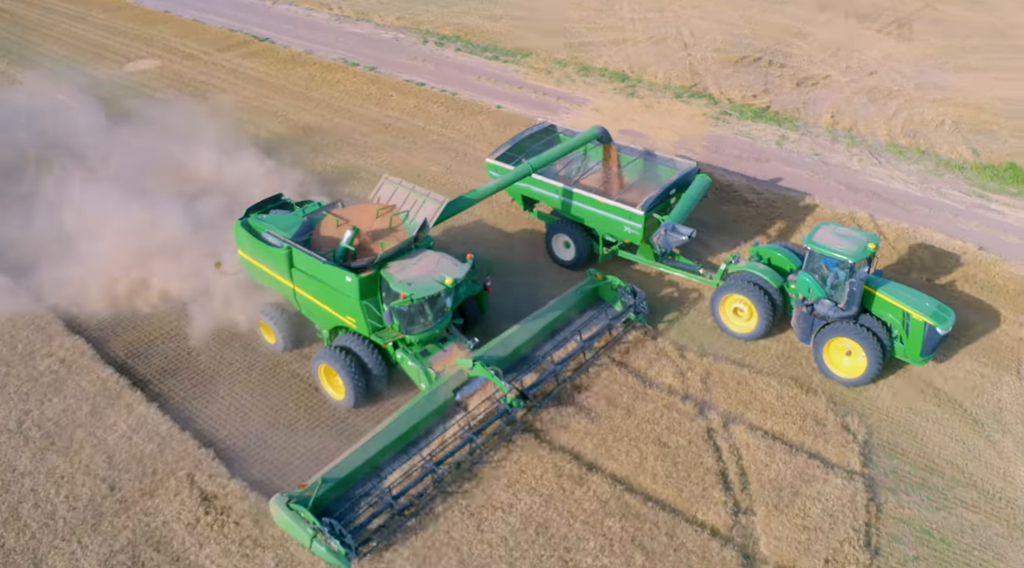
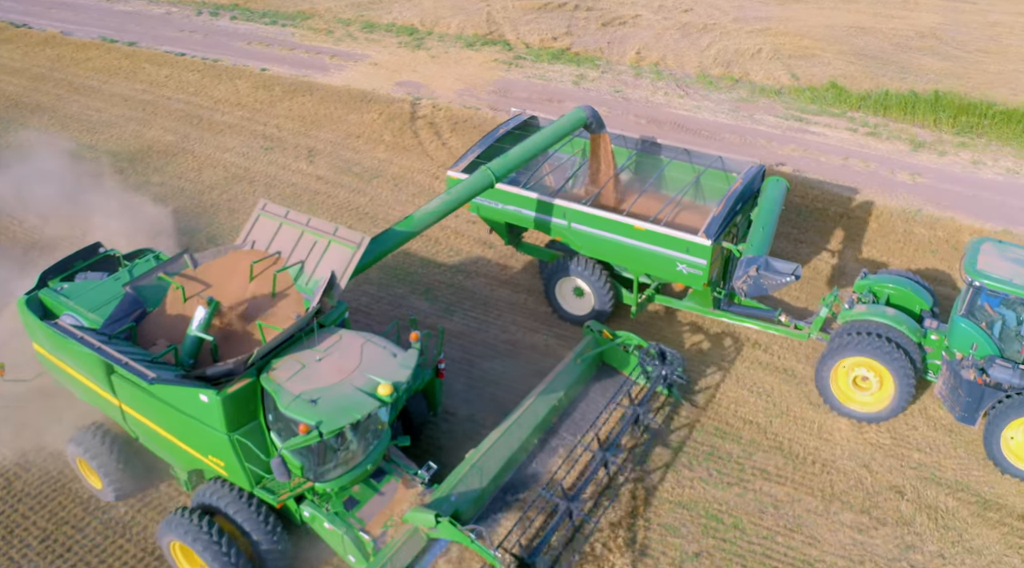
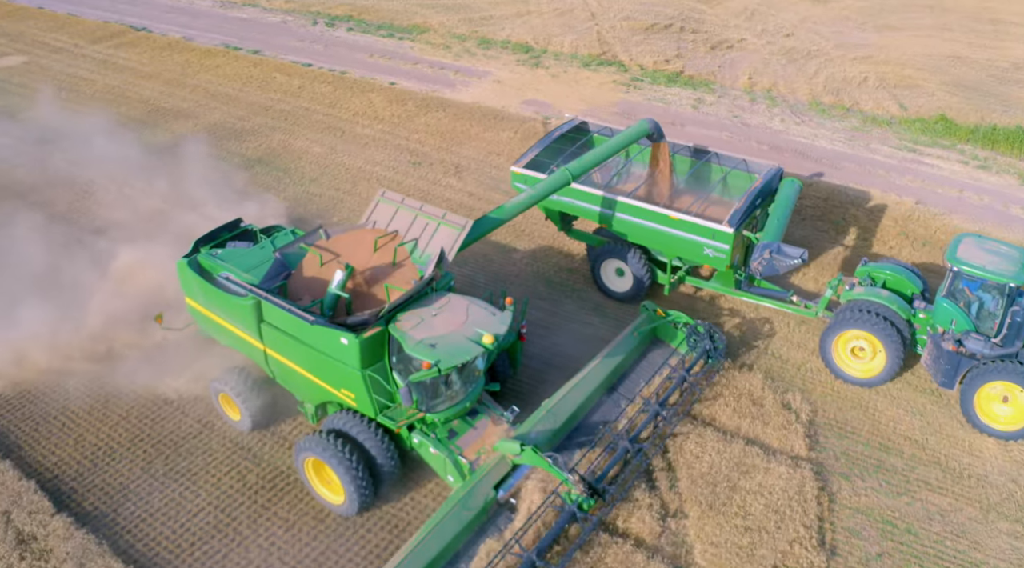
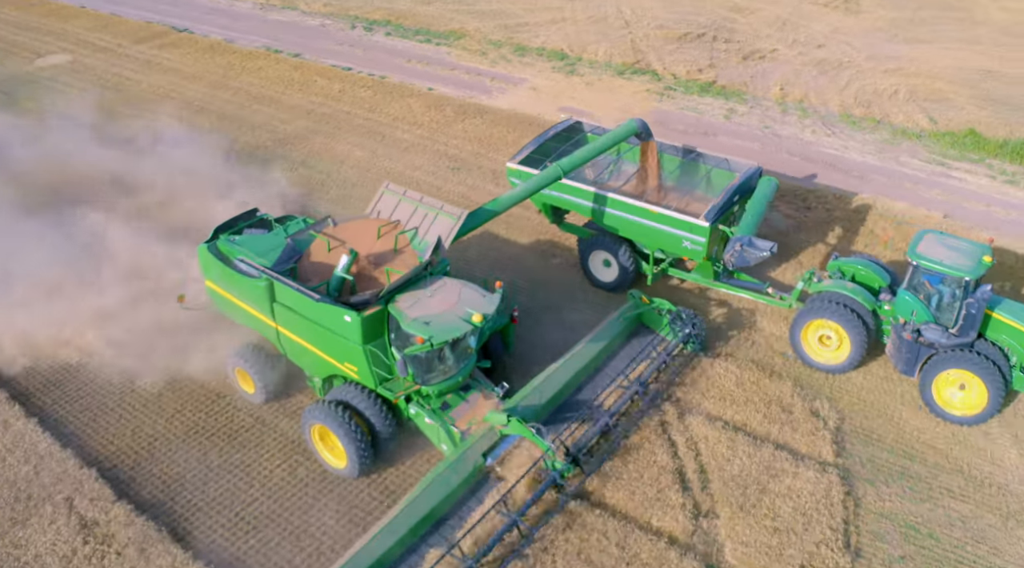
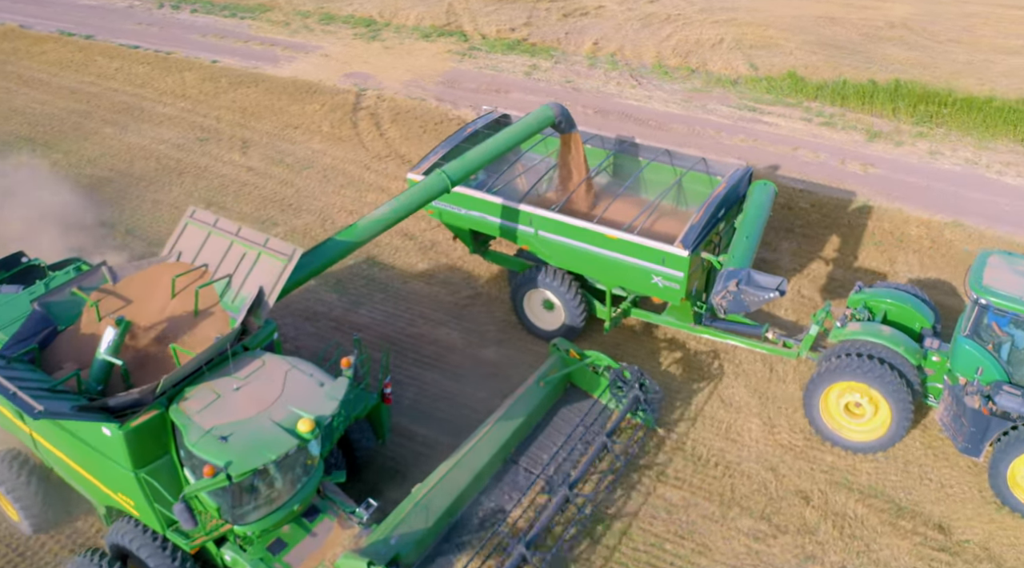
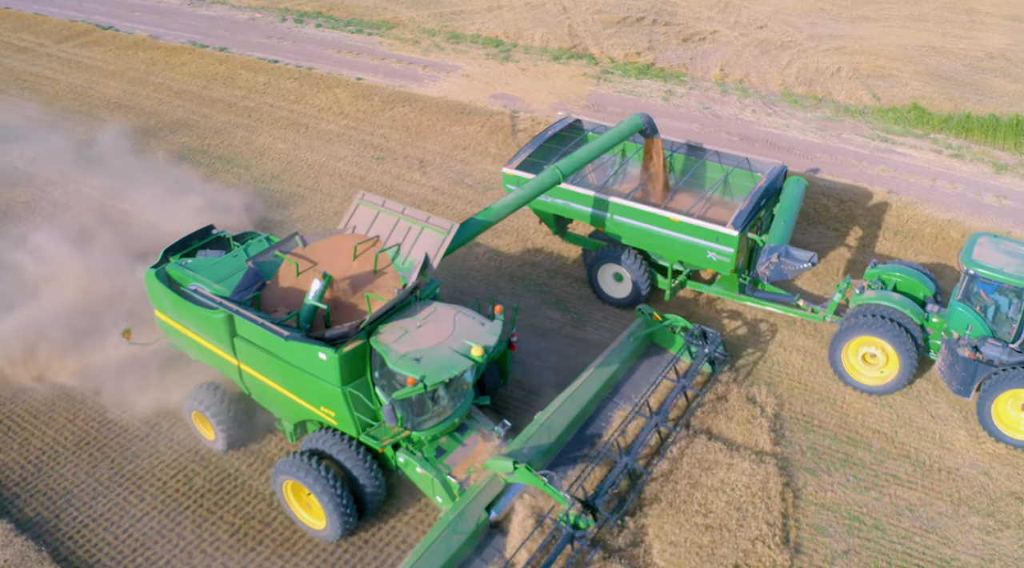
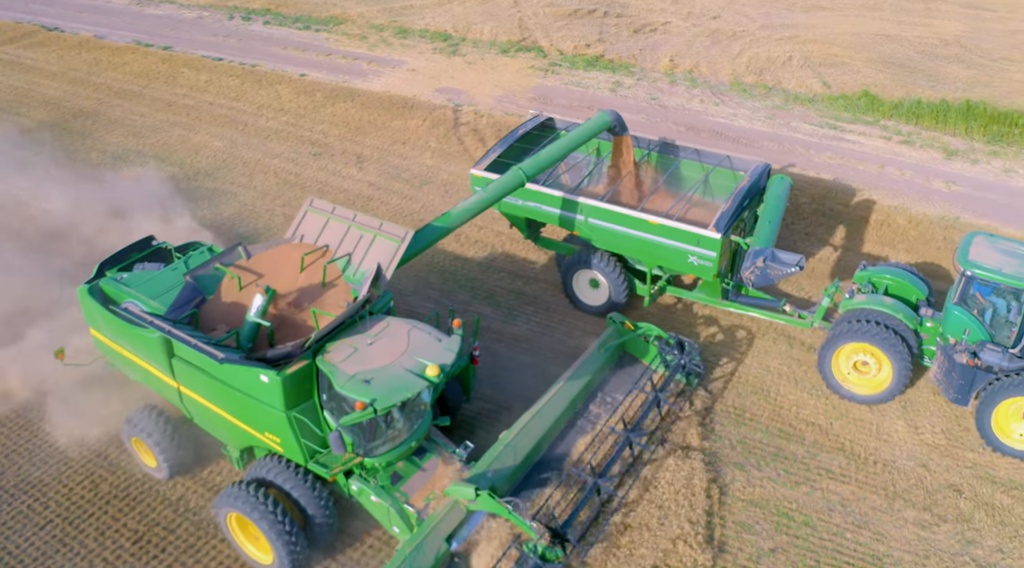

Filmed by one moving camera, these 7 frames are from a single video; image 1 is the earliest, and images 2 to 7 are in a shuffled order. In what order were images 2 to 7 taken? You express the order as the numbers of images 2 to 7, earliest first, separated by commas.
4, 3, 6, 7, 2, 5
